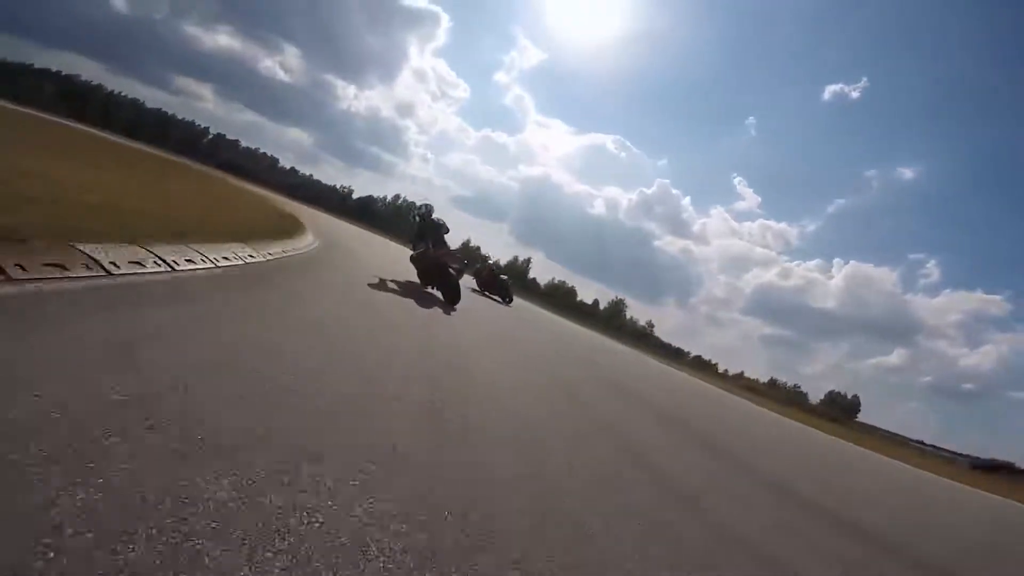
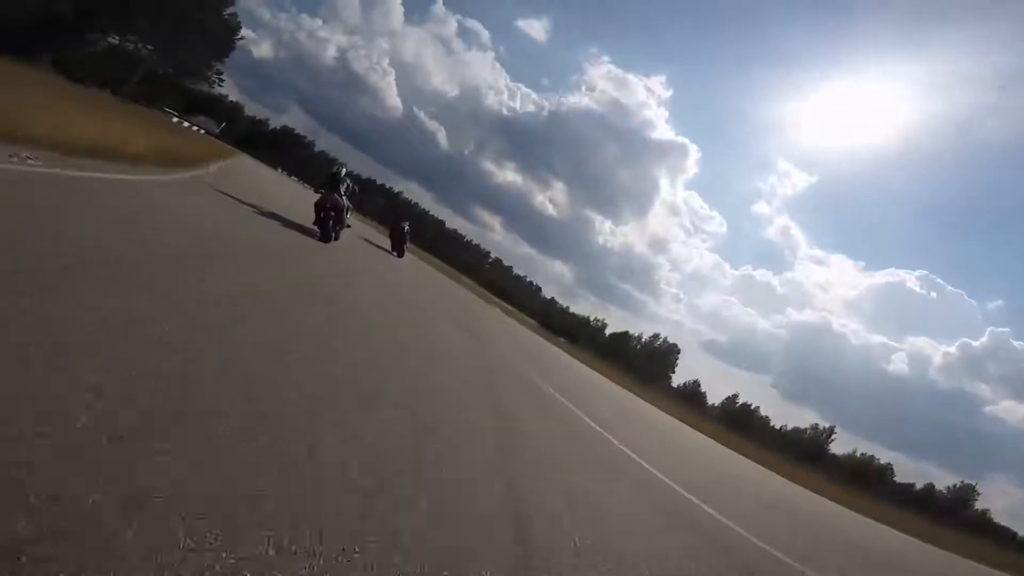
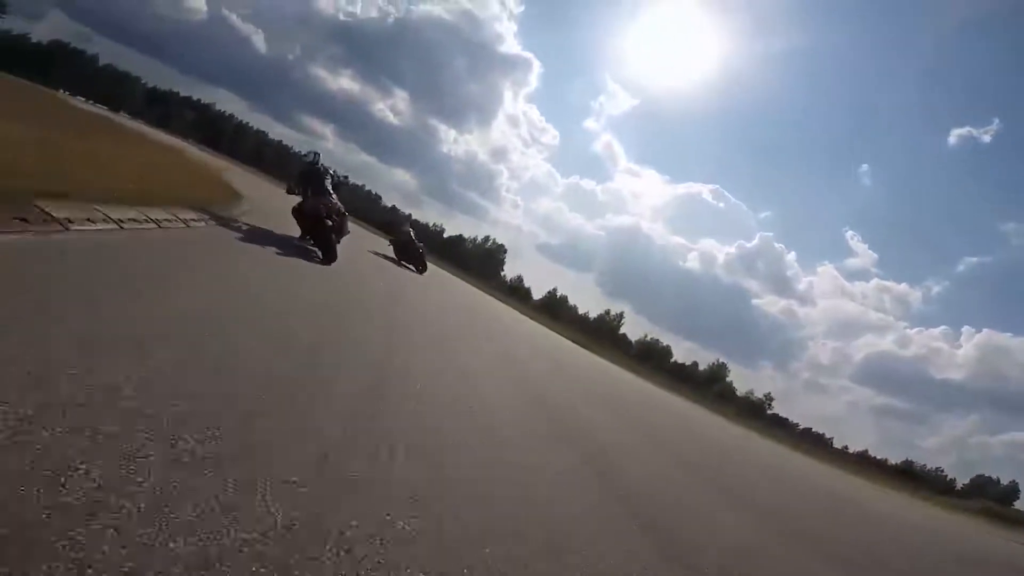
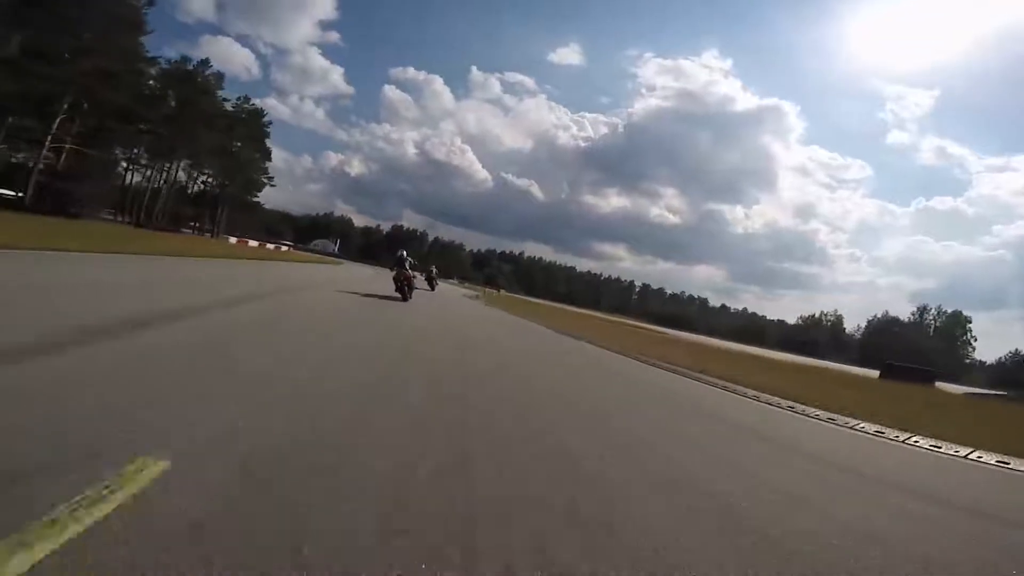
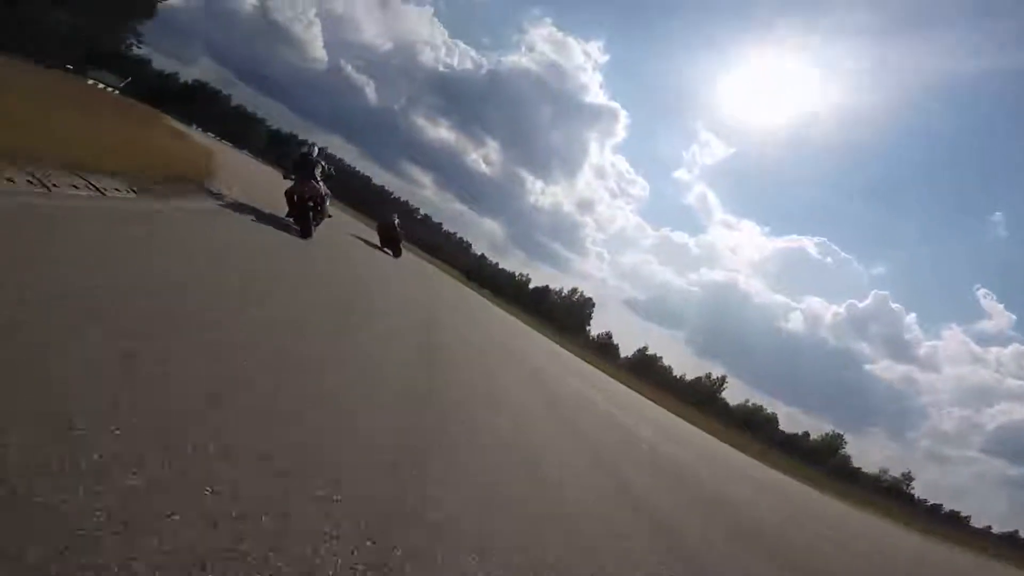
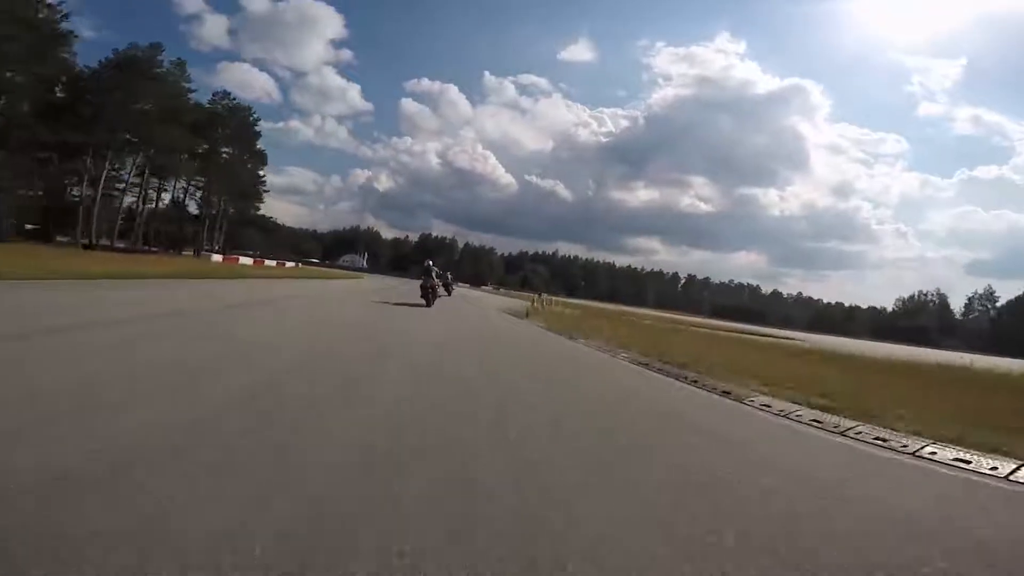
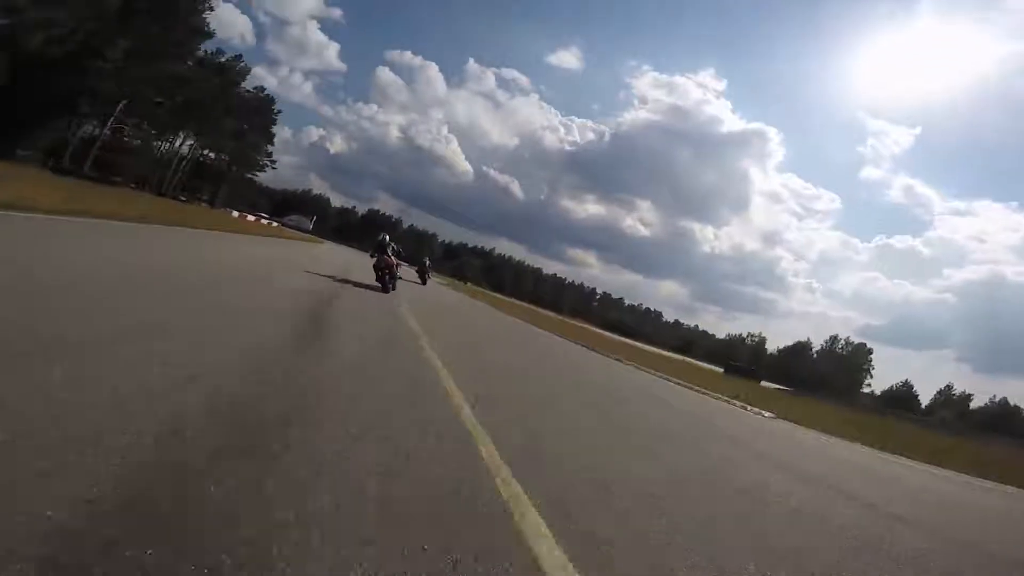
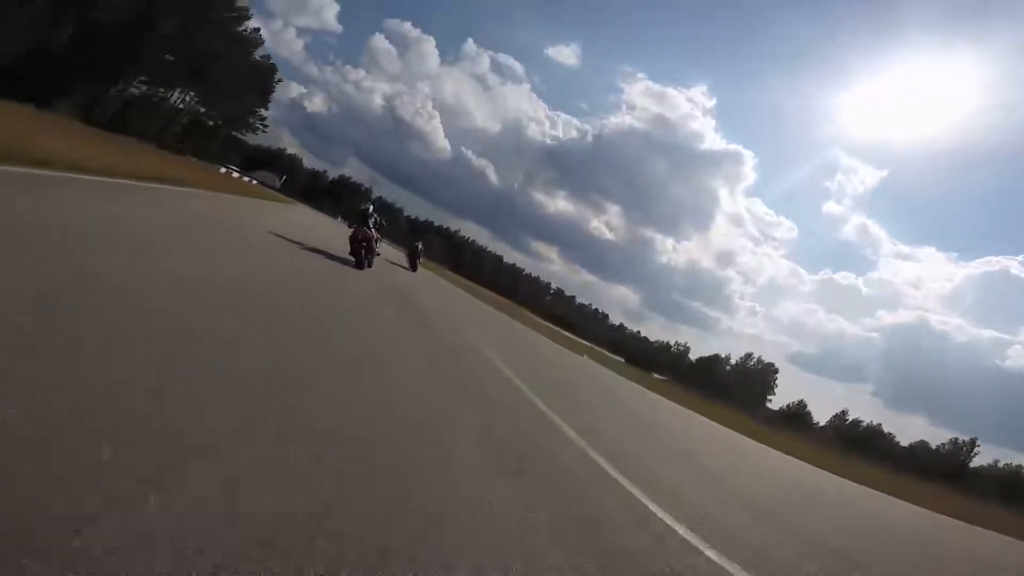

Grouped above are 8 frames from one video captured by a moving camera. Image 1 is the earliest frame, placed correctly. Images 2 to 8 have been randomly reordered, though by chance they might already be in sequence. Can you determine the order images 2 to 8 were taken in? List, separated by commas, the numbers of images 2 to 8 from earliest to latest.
3, 5, 2, 8, 7, 4, 6
